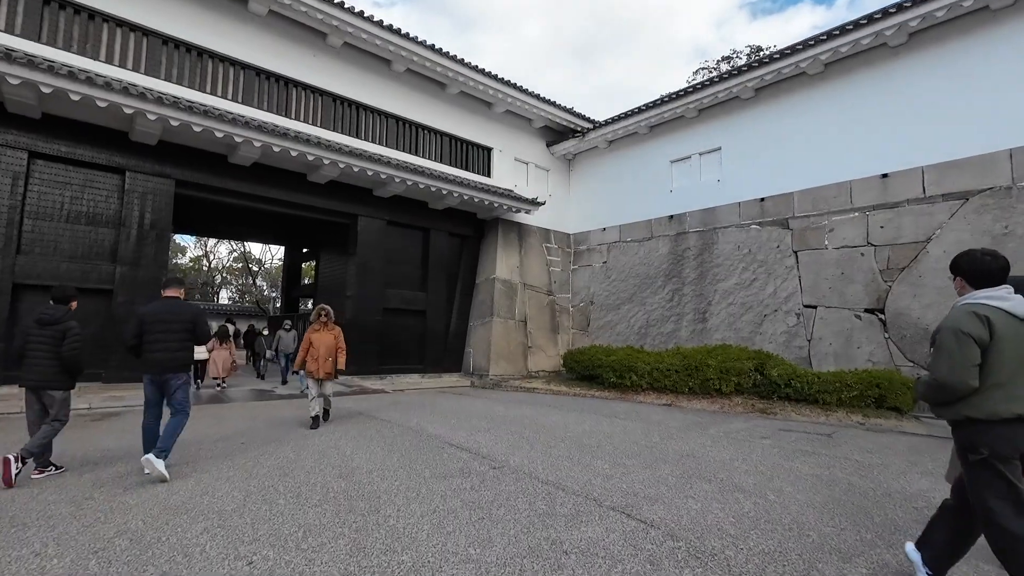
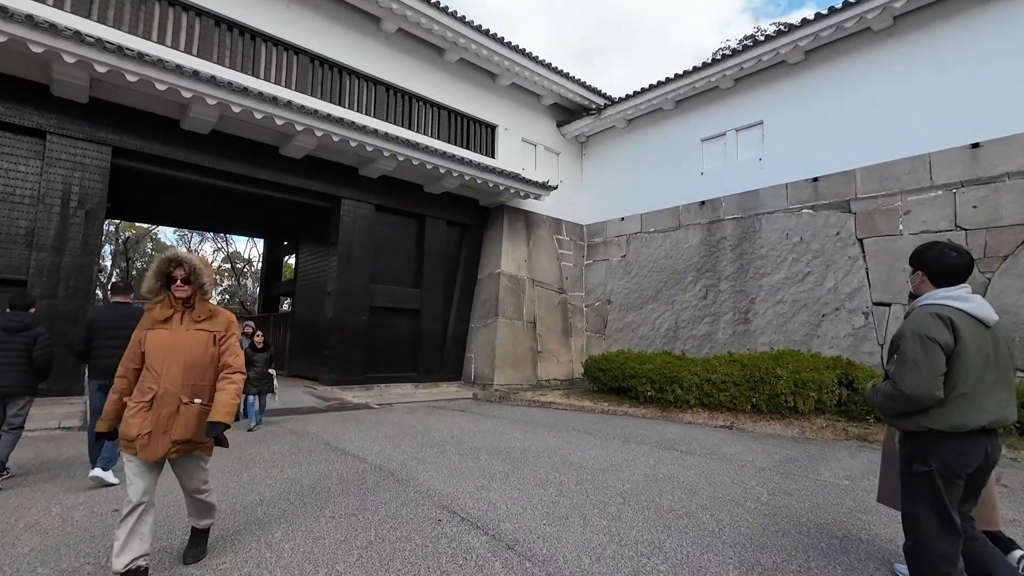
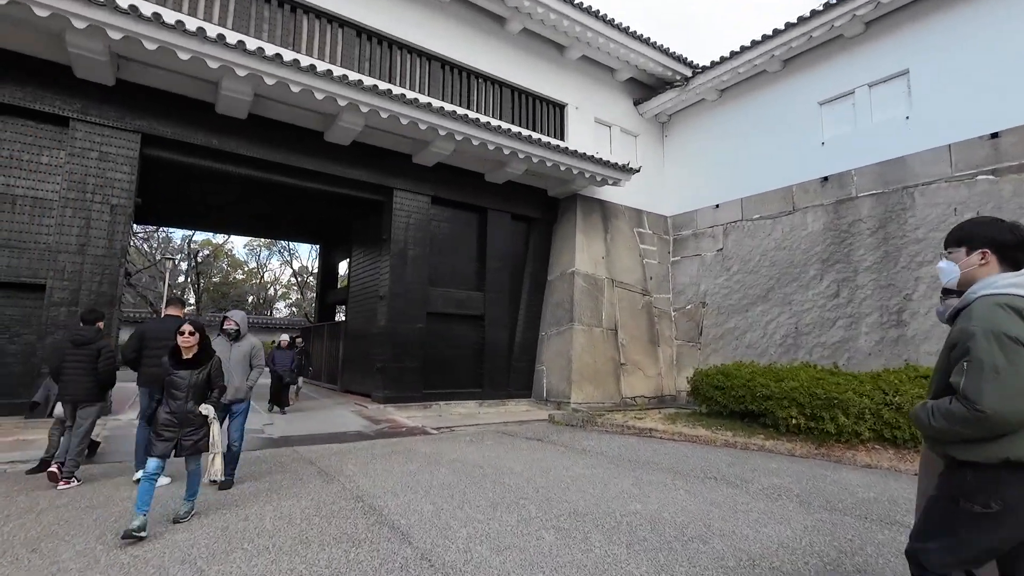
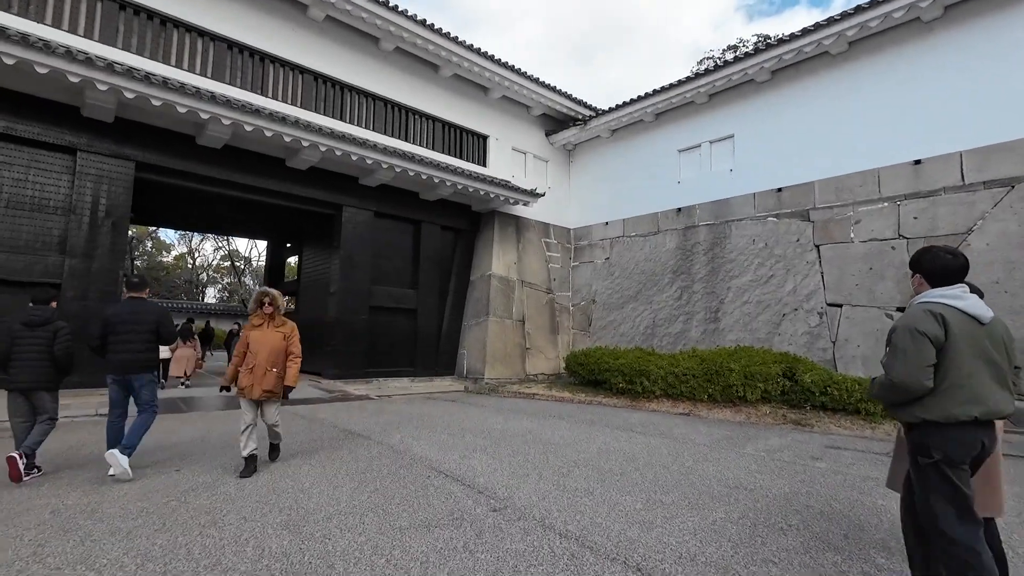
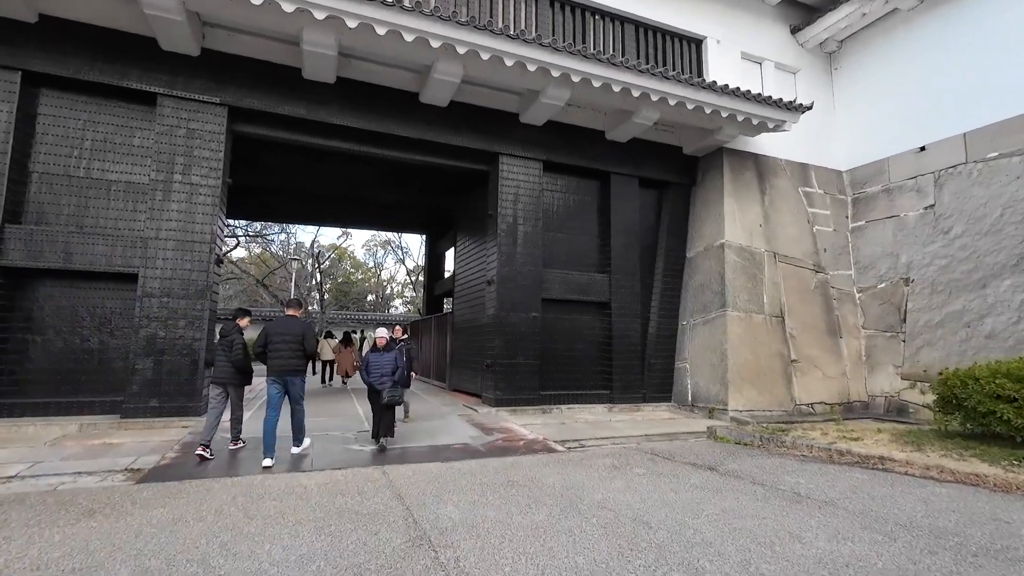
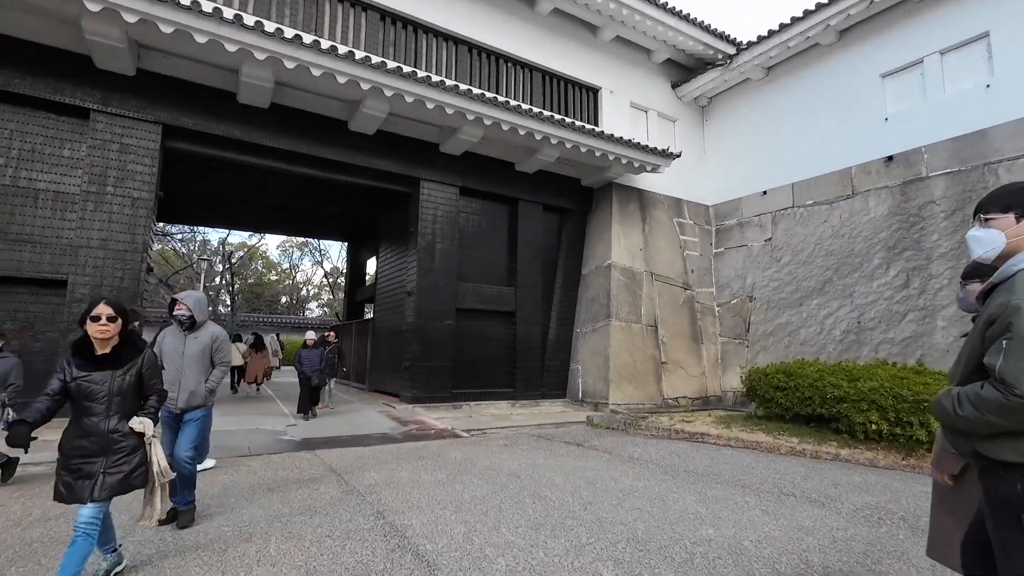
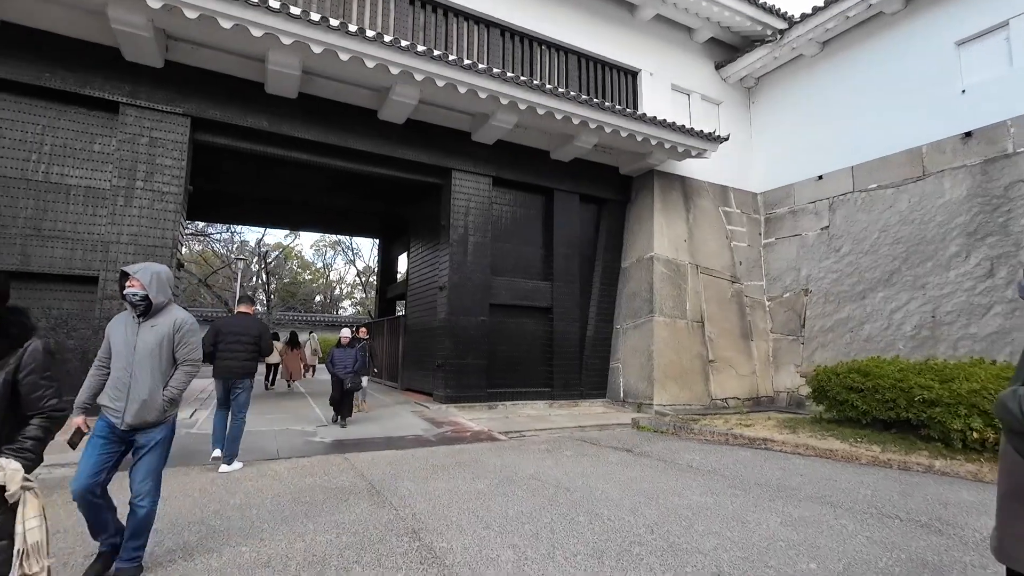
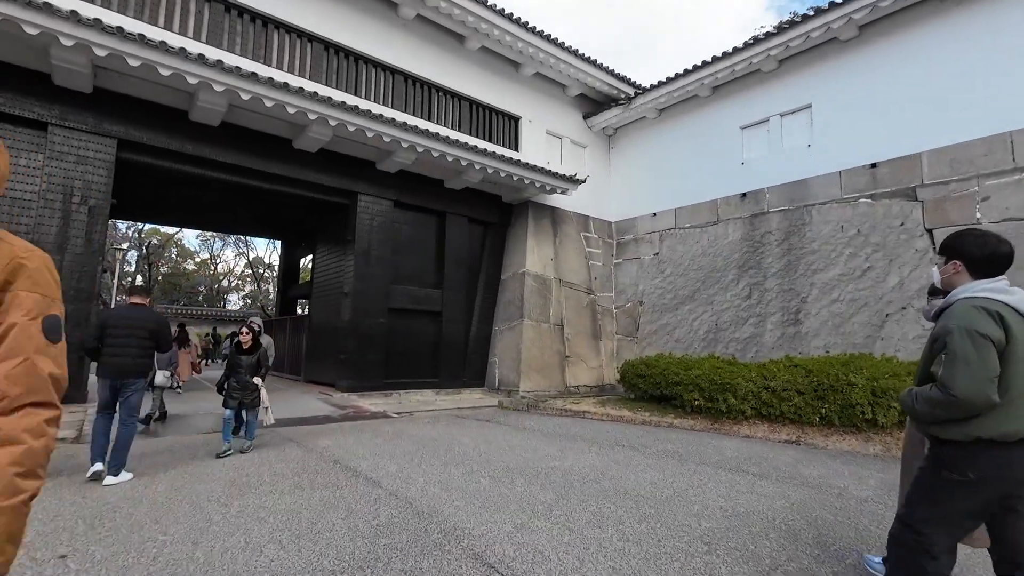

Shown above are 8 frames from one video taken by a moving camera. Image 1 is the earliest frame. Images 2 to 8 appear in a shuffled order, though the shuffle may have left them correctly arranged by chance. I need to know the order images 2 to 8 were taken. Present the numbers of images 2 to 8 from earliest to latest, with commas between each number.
4, 2, 8, 3, 6, 7, 5
